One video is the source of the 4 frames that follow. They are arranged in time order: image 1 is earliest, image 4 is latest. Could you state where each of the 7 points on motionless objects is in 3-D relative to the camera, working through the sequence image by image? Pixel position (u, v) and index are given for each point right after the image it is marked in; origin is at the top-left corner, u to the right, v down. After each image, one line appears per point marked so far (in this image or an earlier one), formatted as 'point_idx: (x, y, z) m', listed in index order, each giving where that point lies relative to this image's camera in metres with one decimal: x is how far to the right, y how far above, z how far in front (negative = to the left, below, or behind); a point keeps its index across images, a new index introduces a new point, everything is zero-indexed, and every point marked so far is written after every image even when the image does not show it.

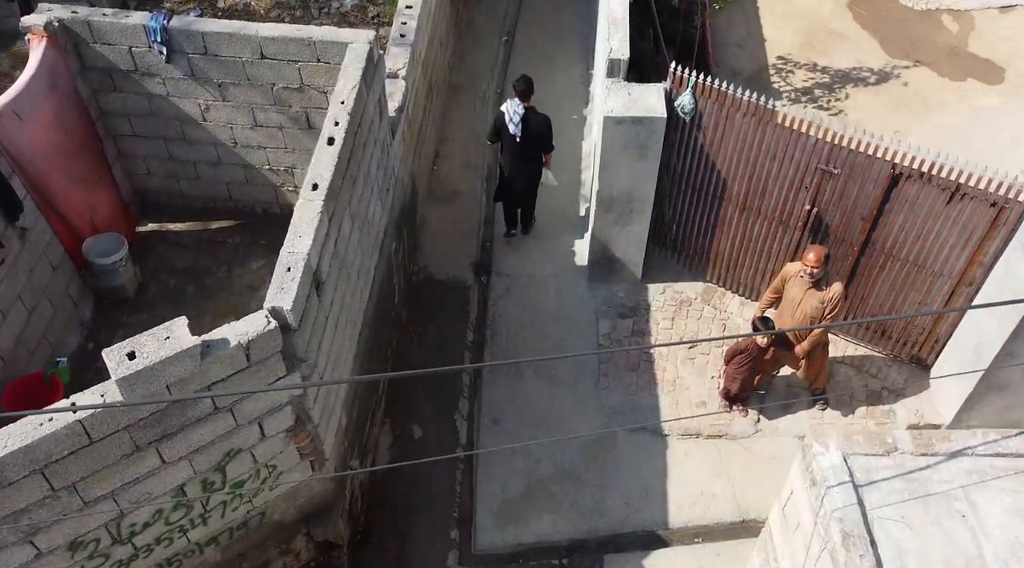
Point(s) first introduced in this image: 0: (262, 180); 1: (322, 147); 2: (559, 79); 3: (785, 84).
0: (-1.6, +0.7, +5.4) m
1: (-0.9, +0.7, +4.1) m
2: (+0.4, +1.9, +7.8) m
3: (+2.5, +1.9, +7.8) m
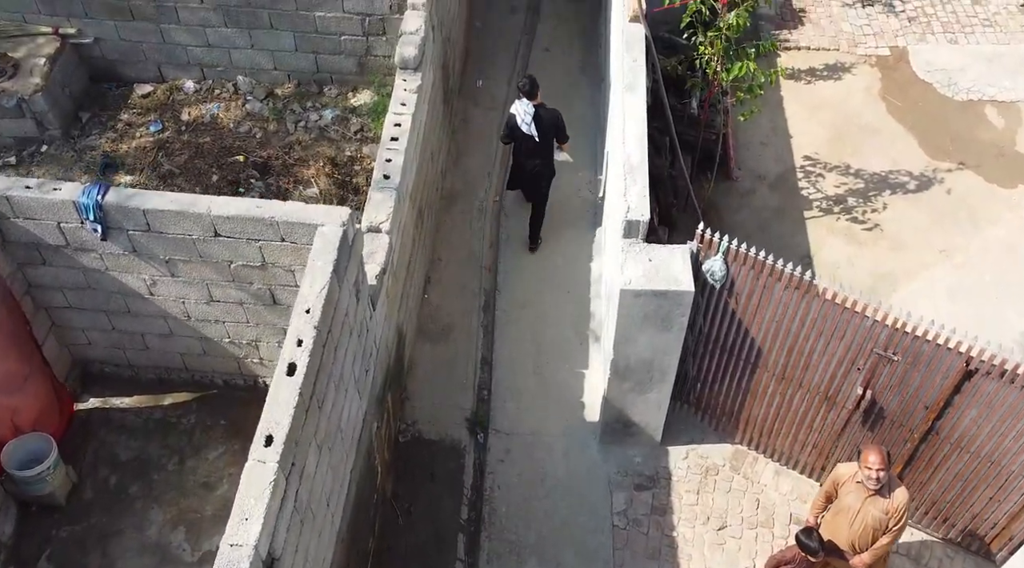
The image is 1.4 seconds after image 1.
0: (-1.6, -0.4, +4.7) m
1: (-0.9, -0.4, +3.3) m
2: (+0.4, +0.8, +7.0) m
3: (+2.5, +0.8, +7.1) m
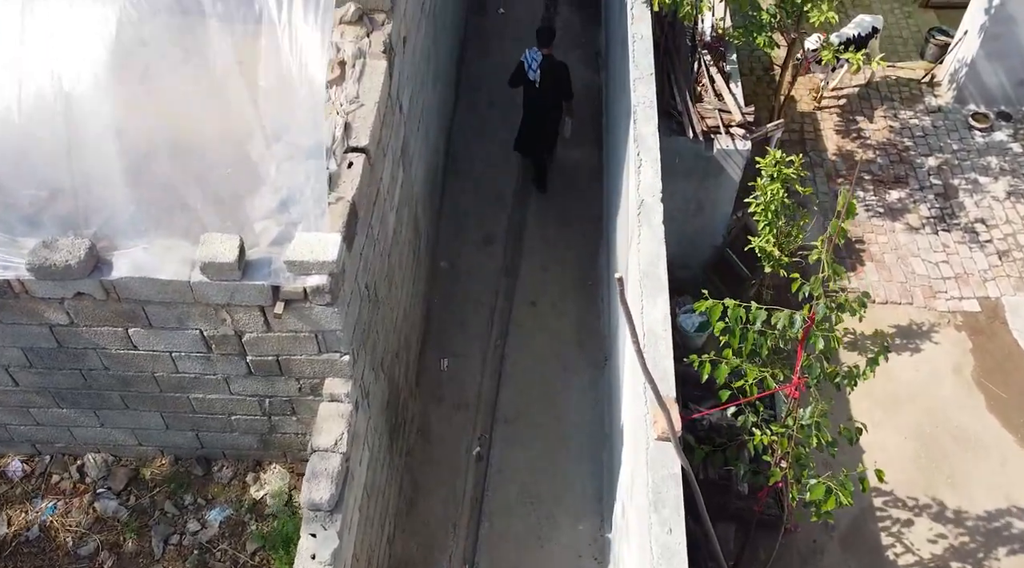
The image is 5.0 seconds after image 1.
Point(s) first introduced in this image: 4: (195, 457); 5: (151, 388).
0: (-1.7, -2.8, +2.7) m
1: (-1.0, -2.7, +1.3) m
2: (+0.3, -1.6, +5.1) m
3: (+2.4, -1.6, +5.1) m
4: (-1.7, -0.9, +4.4) m
5: (-1.7, -0.5, +3.9) m
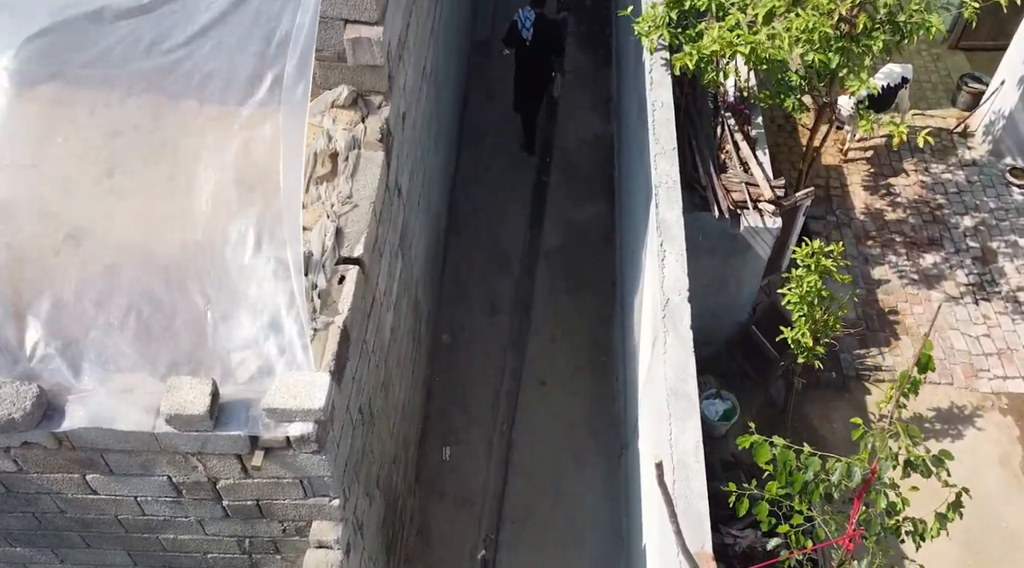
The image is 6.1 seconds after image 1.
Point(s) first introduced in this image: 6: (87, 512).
0: (-1.7, -3.3, +2.2) m
1: (-1.0, -3.2, +0.9) m
2: (+0.3, -2.2, +4.6) m
3: (+2.5, -2.2, +4.7) m
4: (-1.6, -1.4, +3.9) m
5: (-1.6, -1.0, +3.5) m
6: (-1.7, -0.9, +3.4) m
